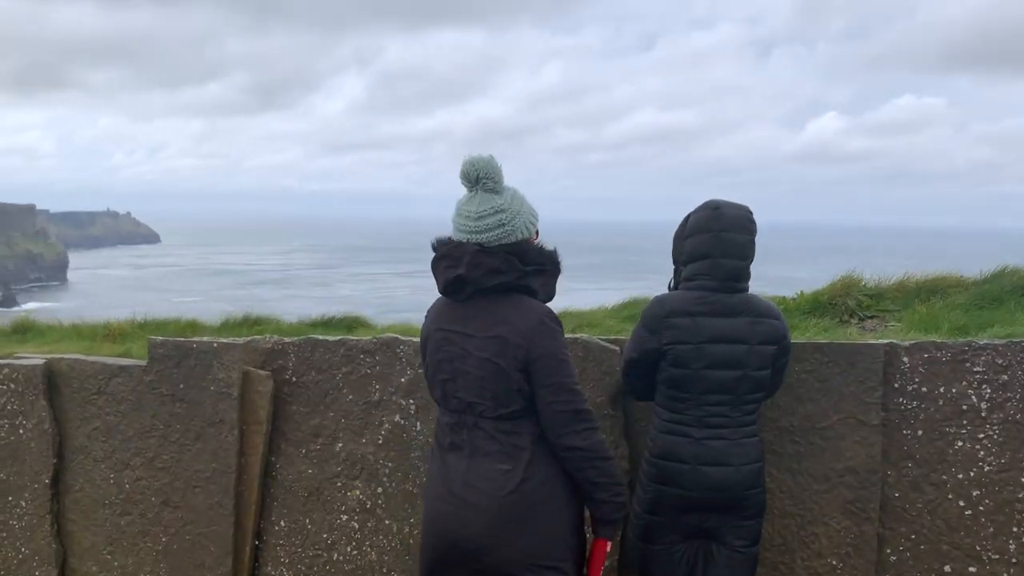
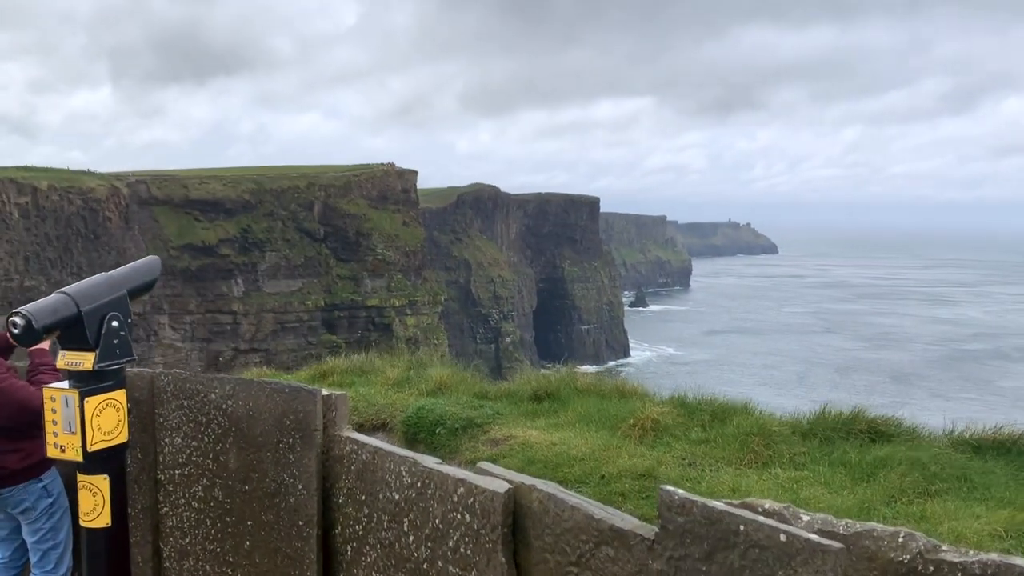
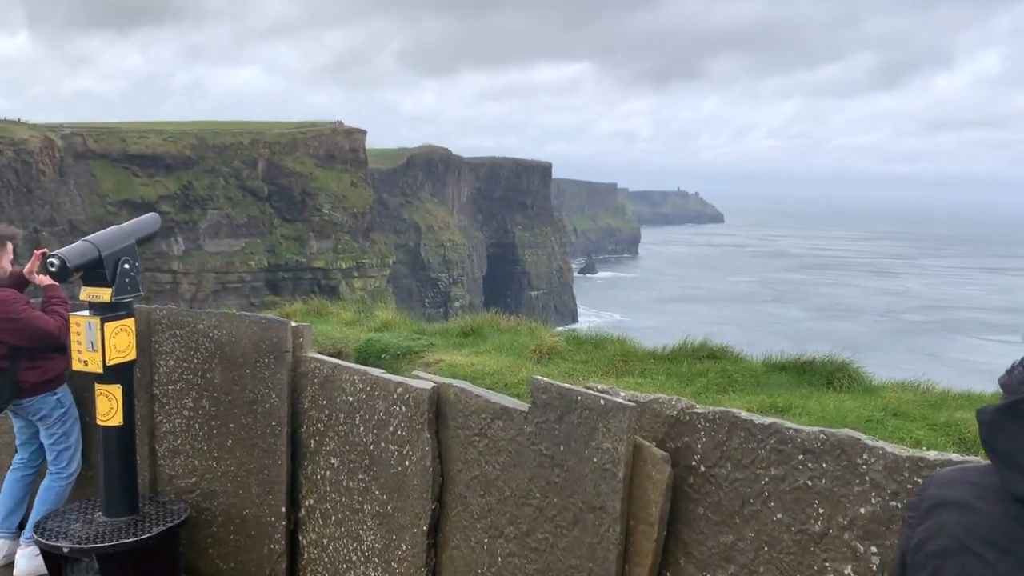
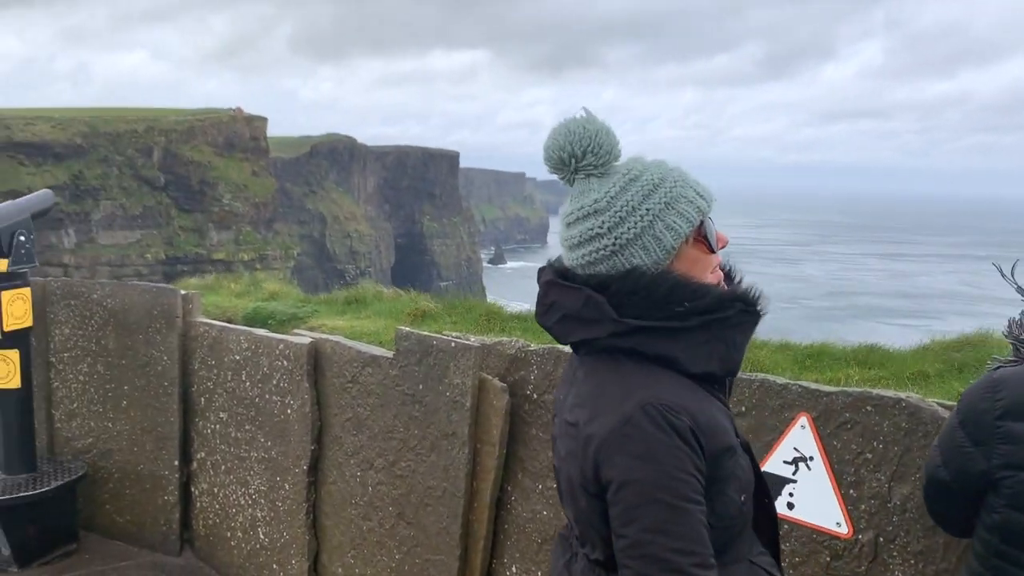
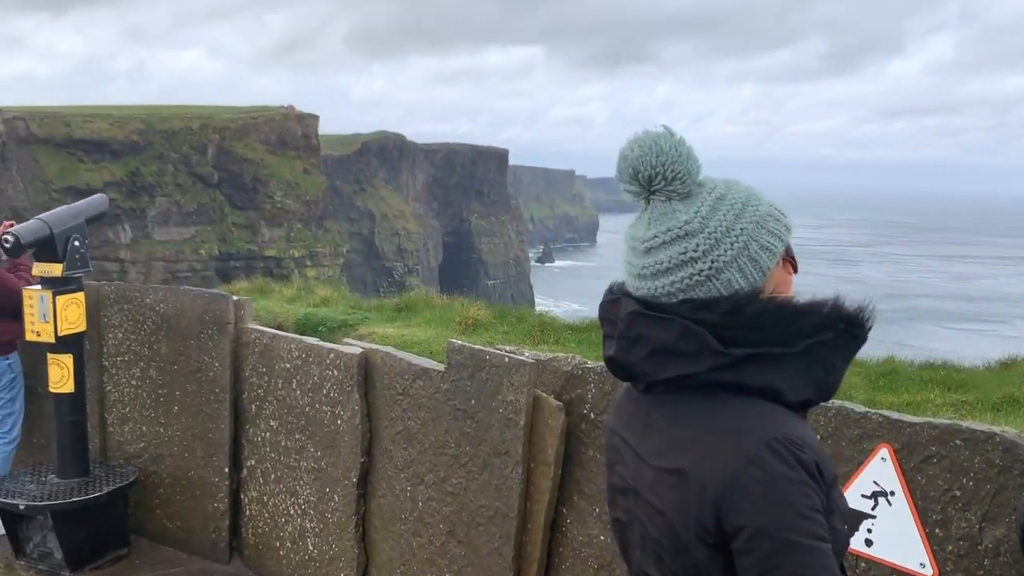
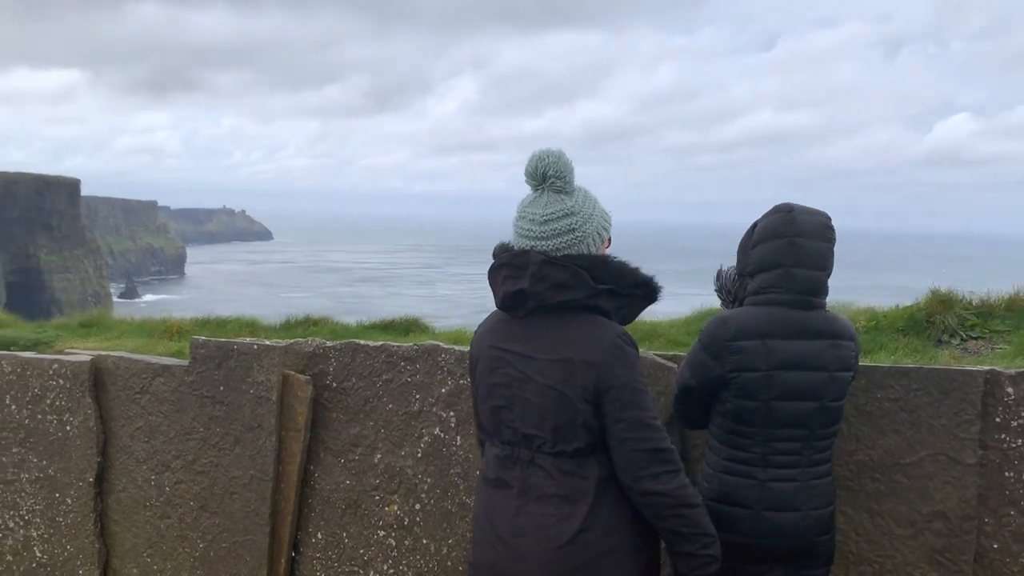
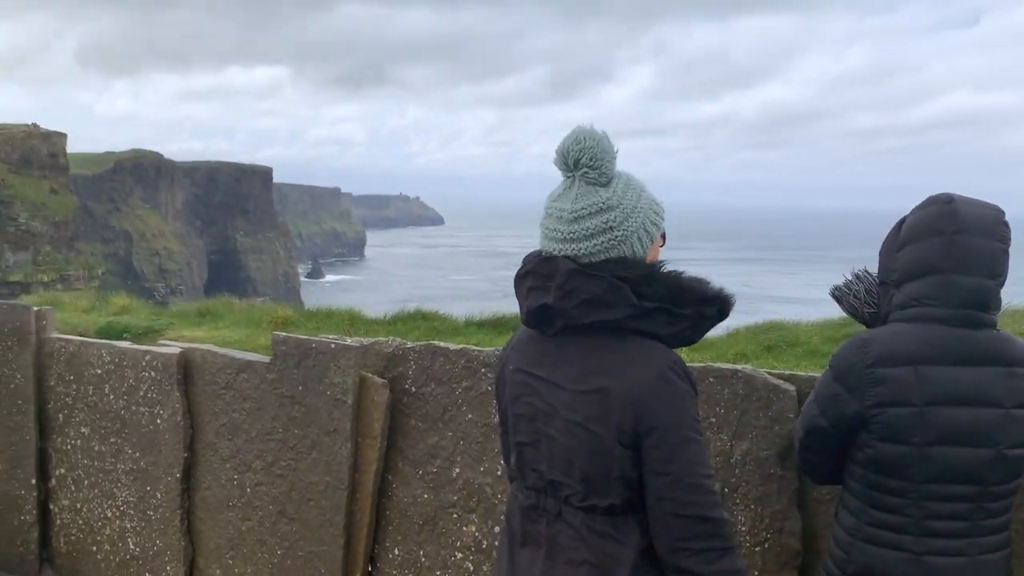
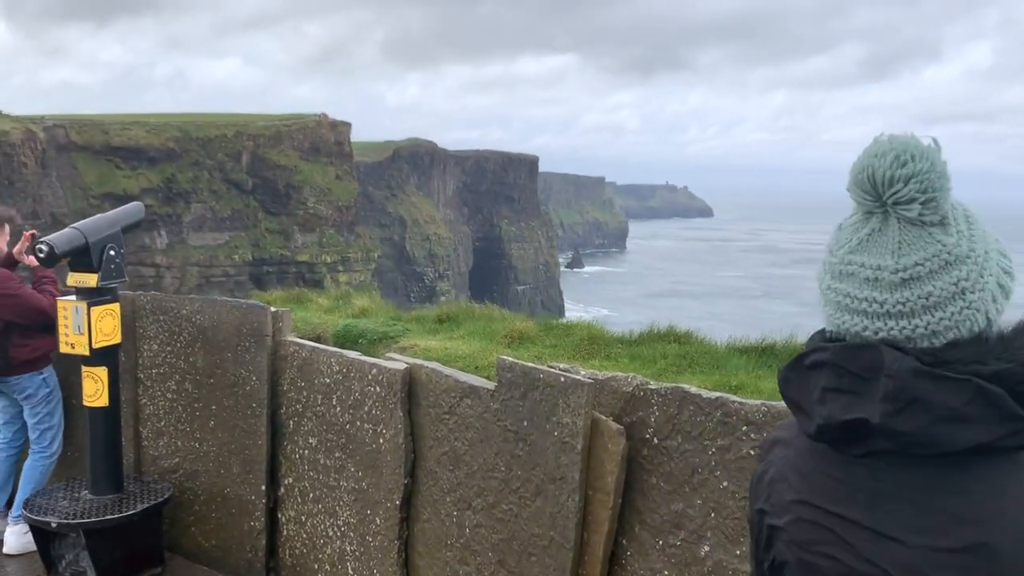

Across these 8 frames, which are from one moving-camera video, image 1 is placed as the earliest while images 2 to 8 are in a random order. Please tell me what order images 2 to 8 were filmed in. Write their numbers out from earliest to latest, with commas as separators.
6, 7, 4, 5, 8, 3, 2
